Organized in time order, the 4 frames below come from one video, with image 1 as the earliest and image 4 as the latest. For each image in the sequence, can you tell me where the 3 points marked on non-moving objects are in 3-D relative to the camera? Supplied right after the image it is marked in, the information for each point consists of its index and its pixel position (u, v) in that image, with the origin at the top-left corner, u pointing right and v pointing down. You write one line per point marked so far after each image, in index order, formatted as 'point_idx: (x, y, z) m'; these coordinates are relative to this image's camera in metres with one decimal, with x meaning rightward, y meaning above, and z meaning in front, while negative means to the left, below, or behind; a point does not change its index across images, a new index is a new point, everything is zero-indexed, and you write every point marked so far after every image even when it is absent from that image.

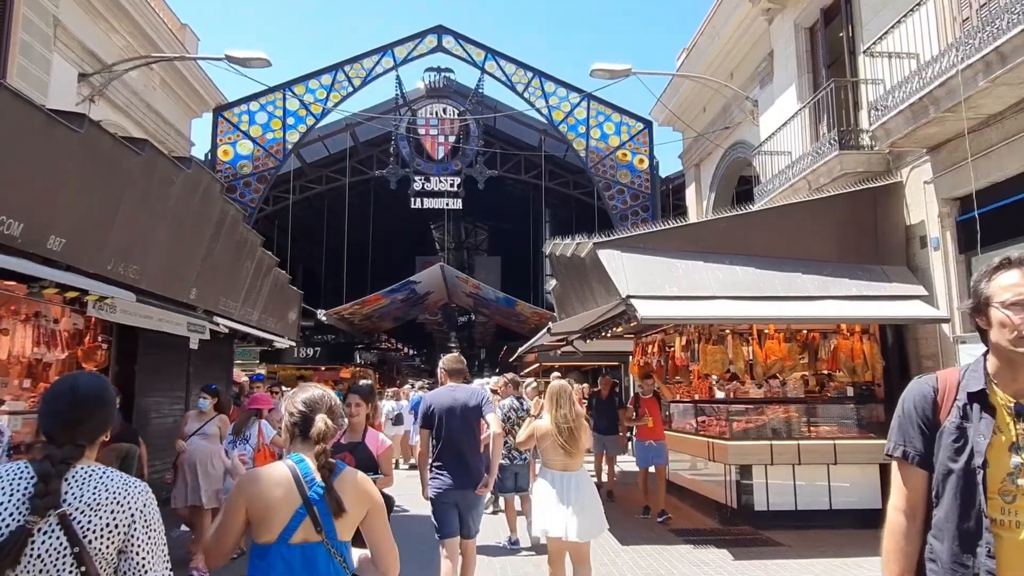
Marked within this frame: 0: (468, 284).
0: (-1.1, +0.1, +18.3) m
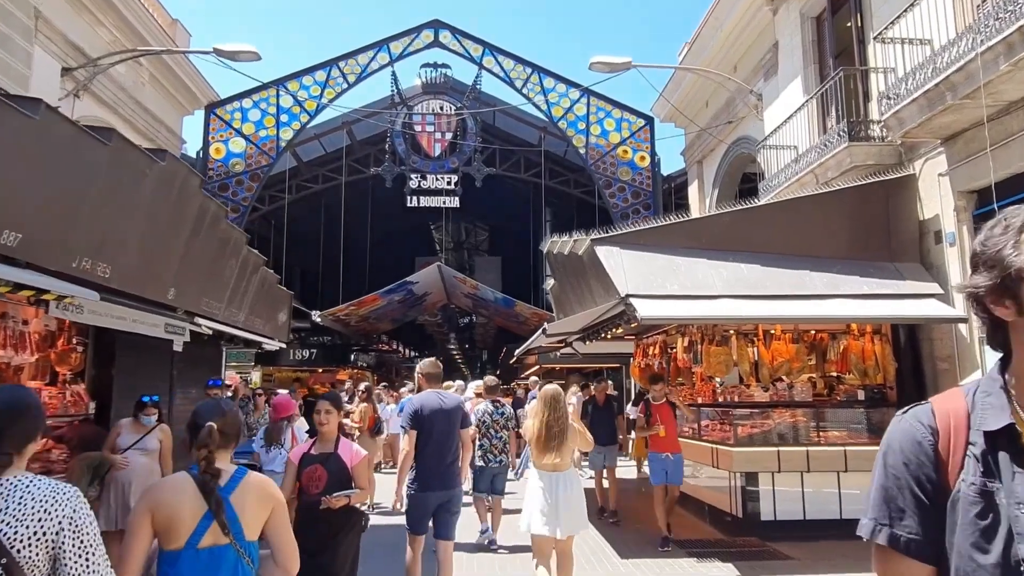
0: (-1.2, +0.1, +18.0) m
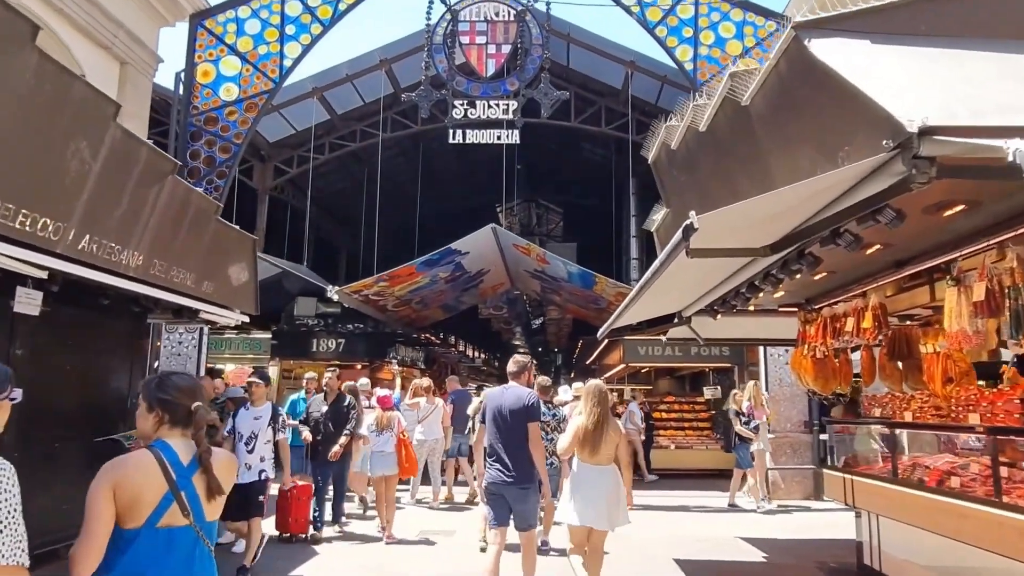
0: (+0.4, +0.7, +13.8) m
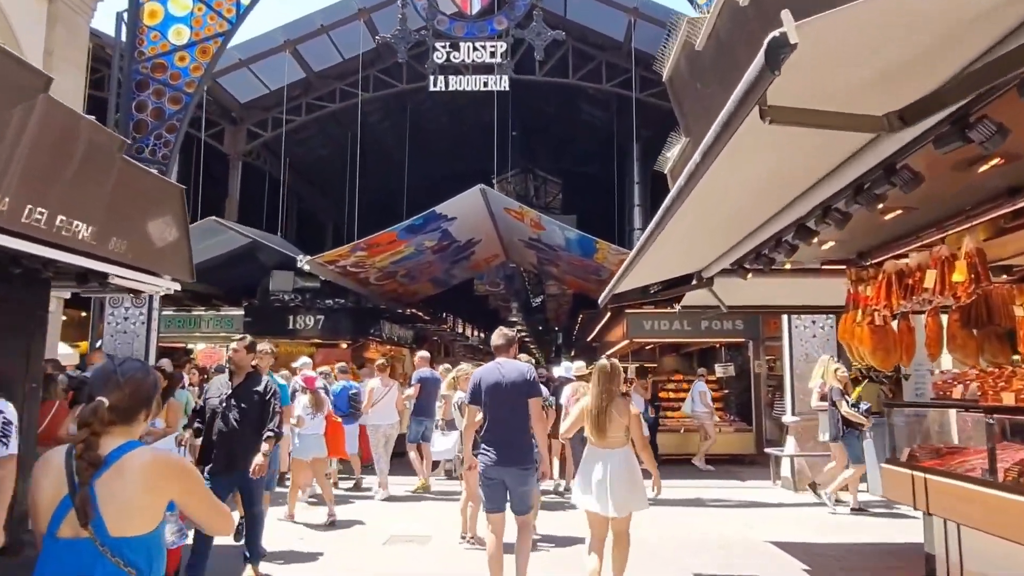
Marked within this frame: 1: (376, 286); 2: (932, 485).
0: (+0.2, +1.2, +12.5) m
1: (-2.9, +0.1, +15.1) m
2: (+2.7, -1.3, +4.7) m
